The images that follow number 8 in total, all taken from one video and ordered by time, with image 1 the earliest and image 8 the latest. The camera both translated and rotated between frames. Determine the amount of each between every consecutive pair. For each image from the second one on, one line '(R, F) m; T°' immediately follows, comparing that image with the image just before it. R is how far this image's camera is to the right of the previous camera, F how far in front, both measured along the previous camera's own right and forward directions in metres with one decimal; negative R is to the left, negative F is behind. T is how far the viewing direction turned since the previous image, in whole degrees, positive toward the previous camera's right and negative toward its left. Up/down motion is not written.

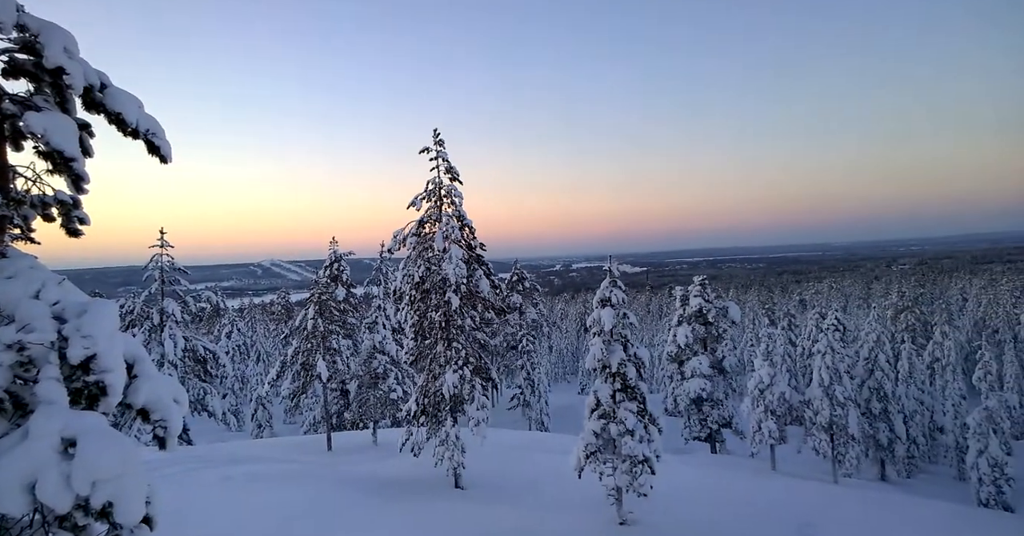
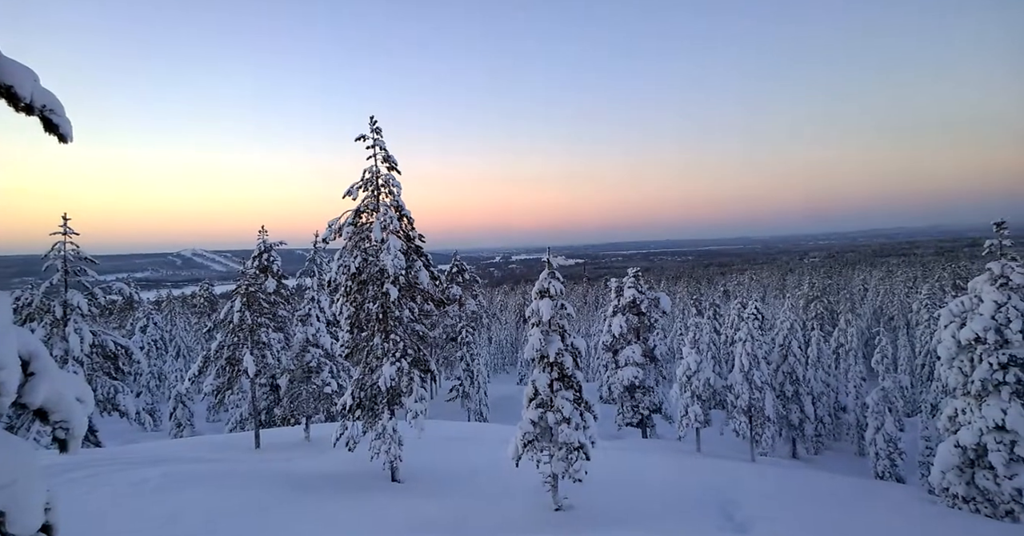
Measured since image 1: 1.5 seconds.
(+0.2, -0.1) m; +6°
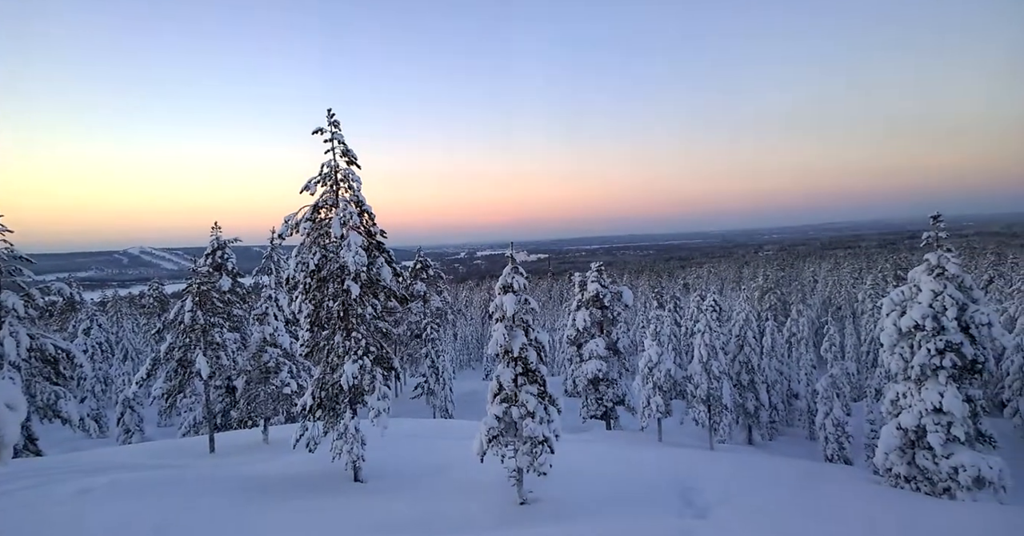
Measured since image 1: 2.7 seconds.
(+0.1, -0.3) m; +3°
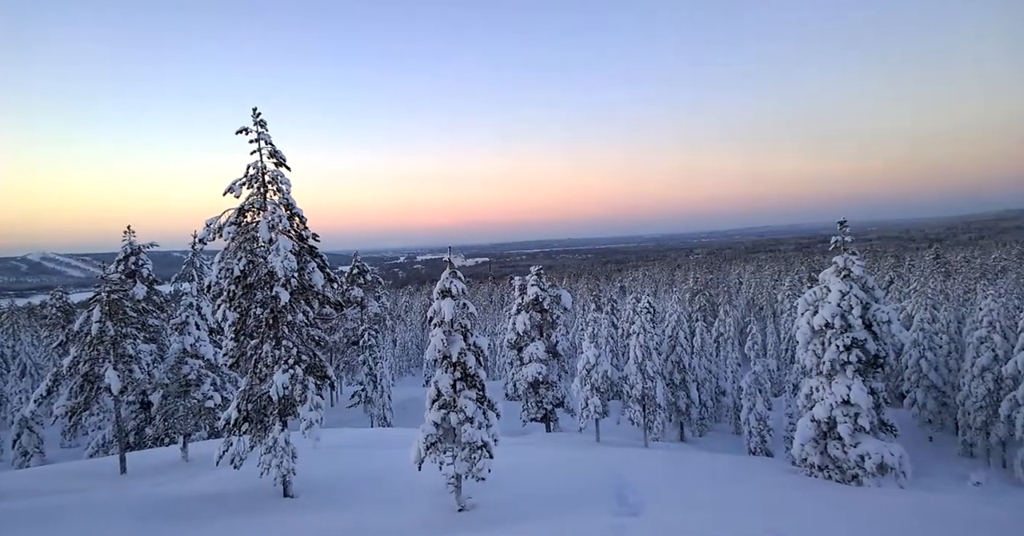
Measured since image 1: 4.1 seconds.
(+0.2, -0.4) m; +5°
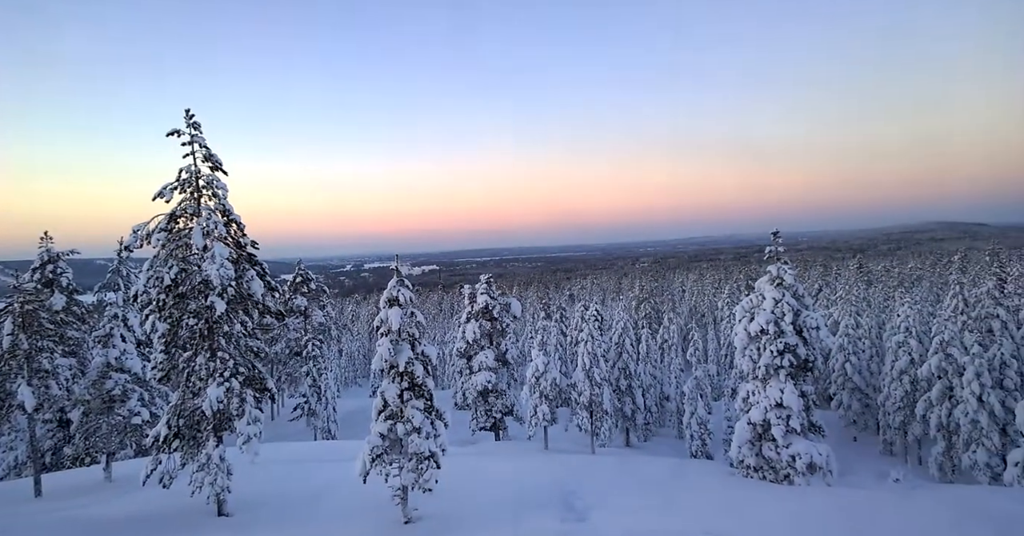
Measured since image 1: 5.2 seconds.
(+0.1, -0.2) m; +4°
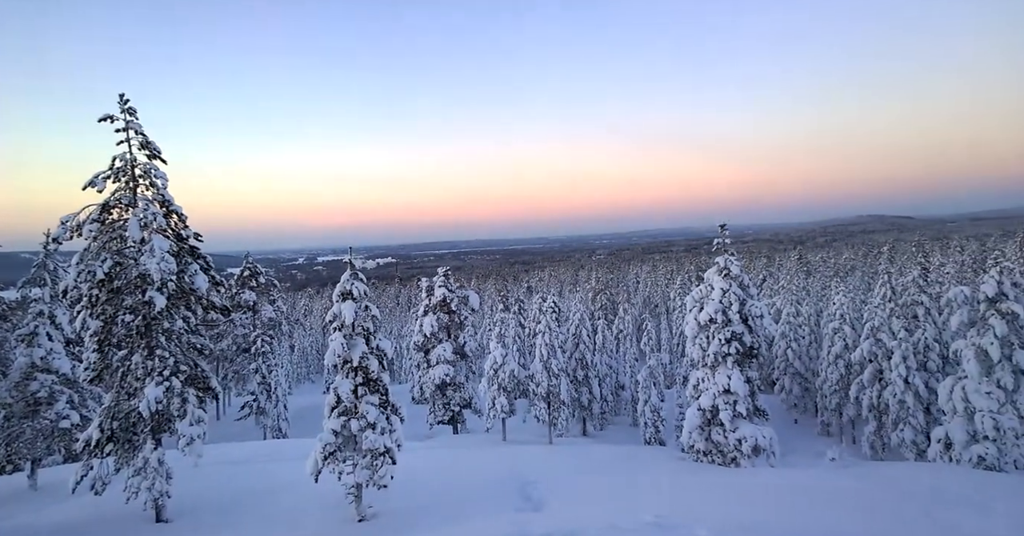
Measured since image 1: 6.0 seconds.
(+0.1, +0.3) m; +4°
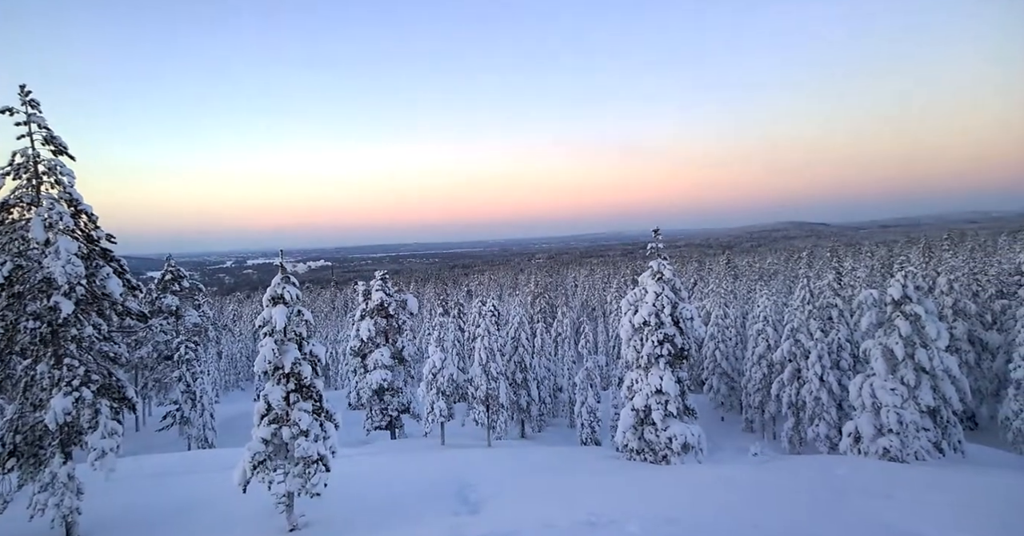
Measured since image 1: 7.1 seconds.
(+0.1, 0.0) m; +5°
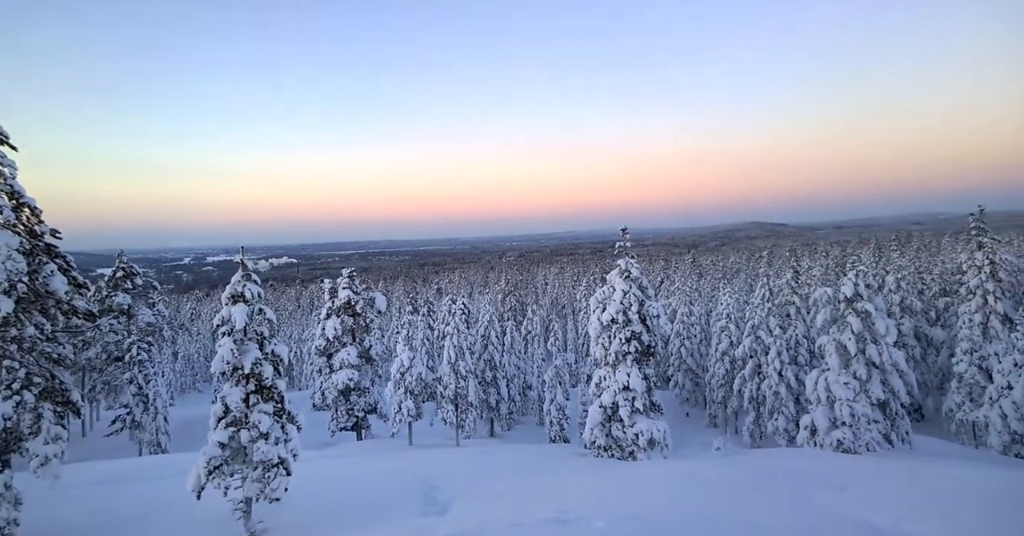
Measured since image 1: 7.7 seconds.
(+0.1, +0.5) m; +3°
